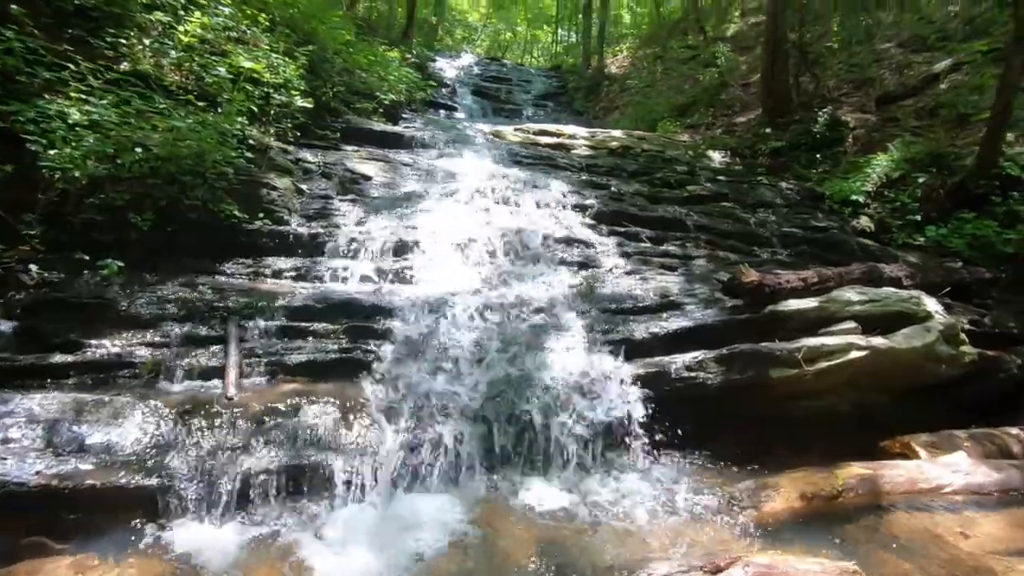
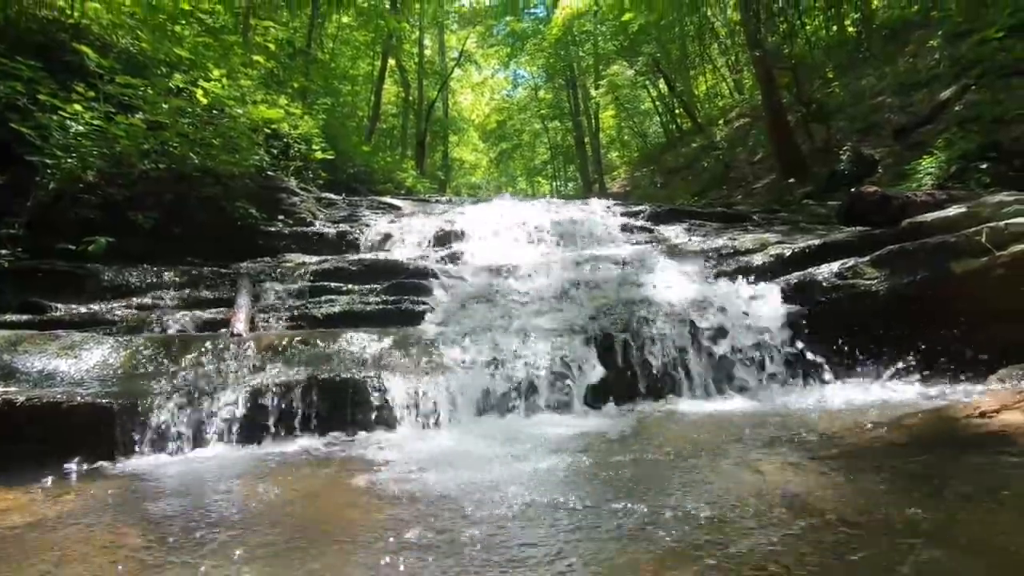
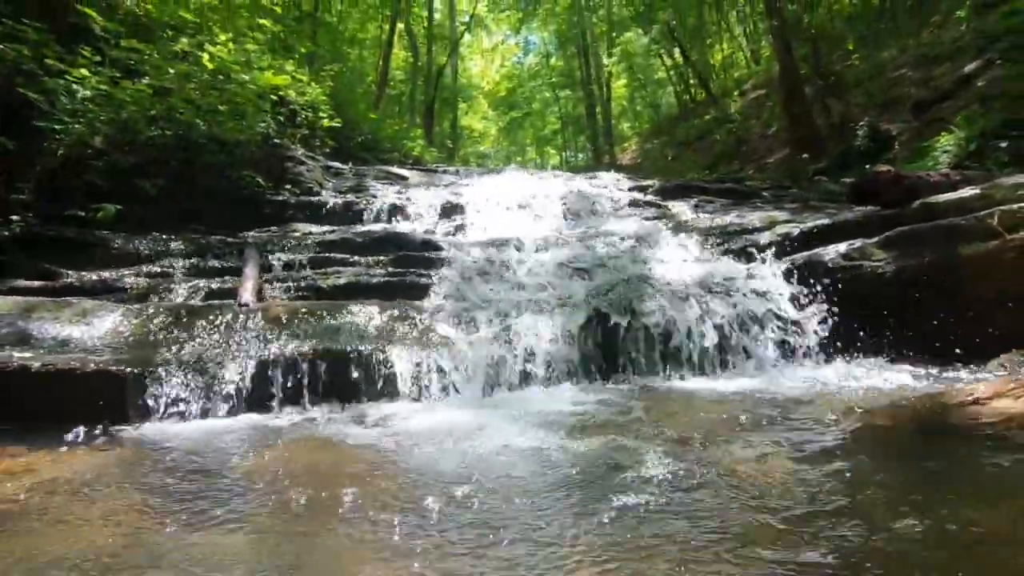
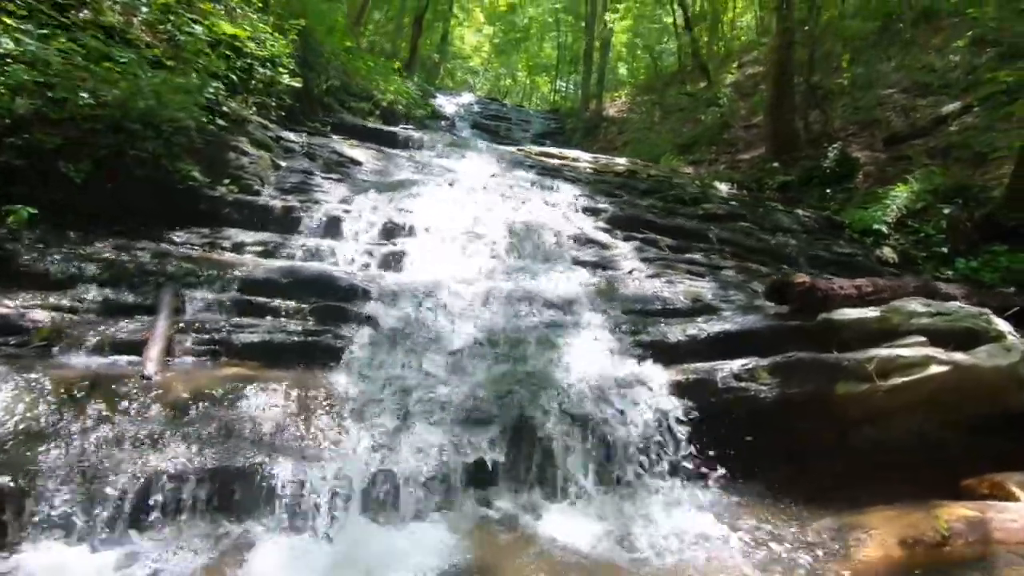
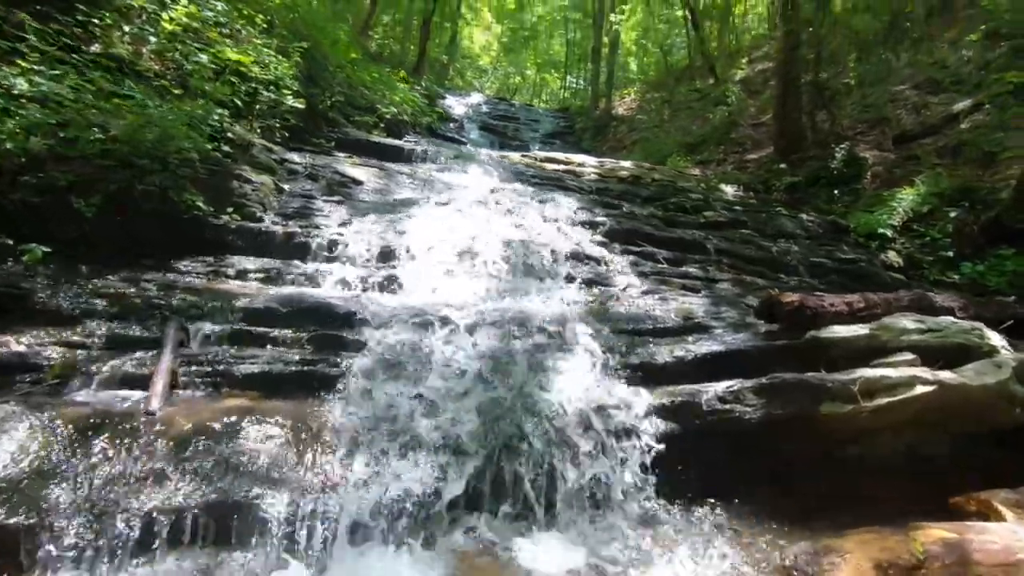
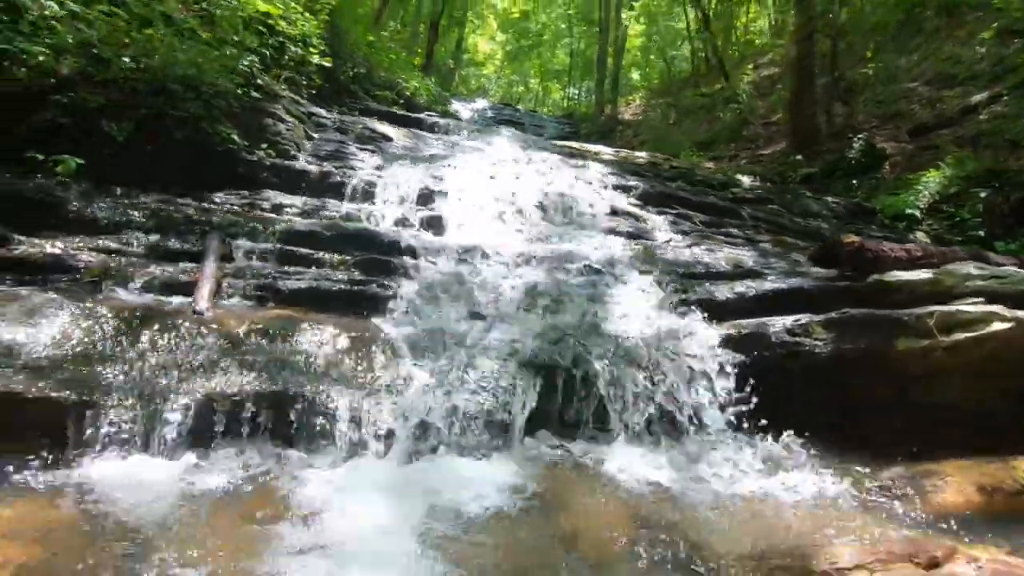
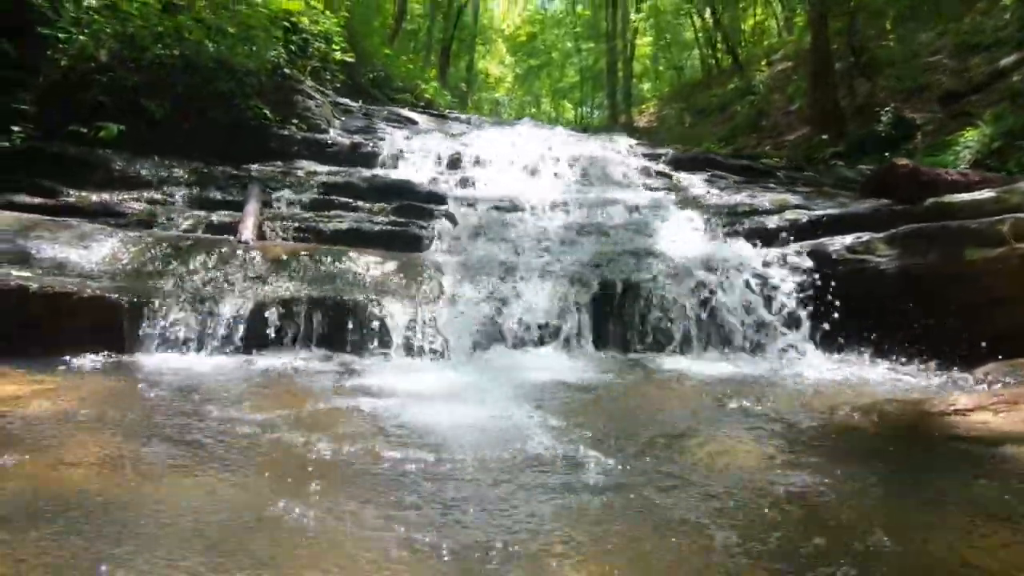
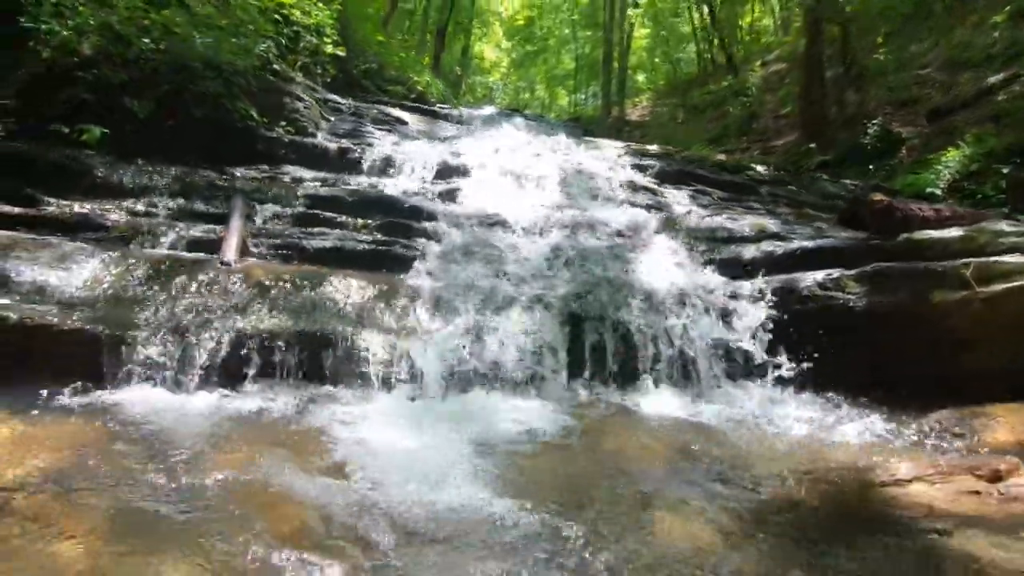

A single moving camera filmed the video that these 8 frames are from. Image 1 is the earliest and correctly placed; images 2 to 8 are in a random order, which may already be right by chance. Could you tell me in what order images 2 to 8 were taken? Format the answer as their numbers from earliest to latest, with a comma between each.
5, 4, 6, 8, 7, 3, 2
